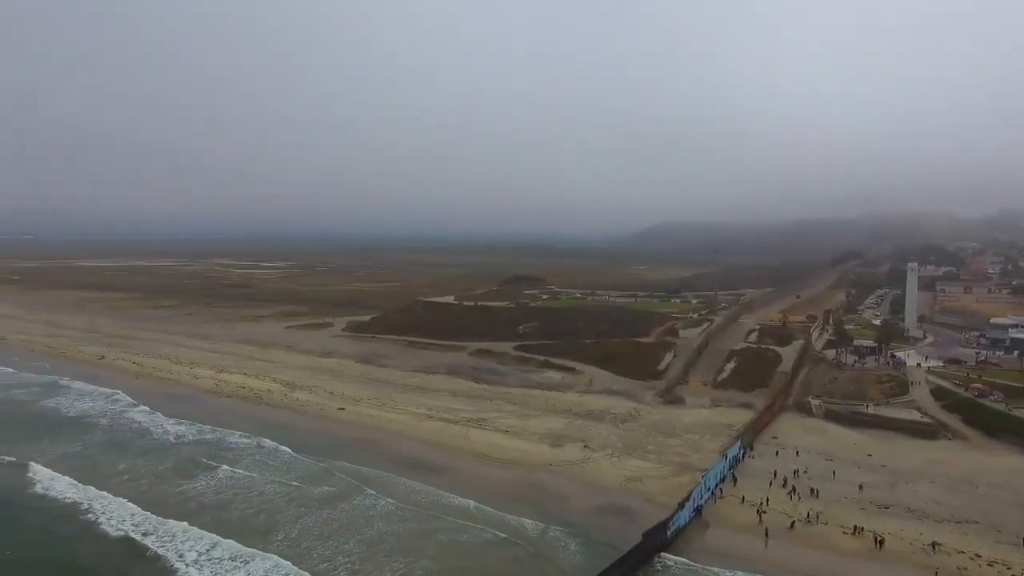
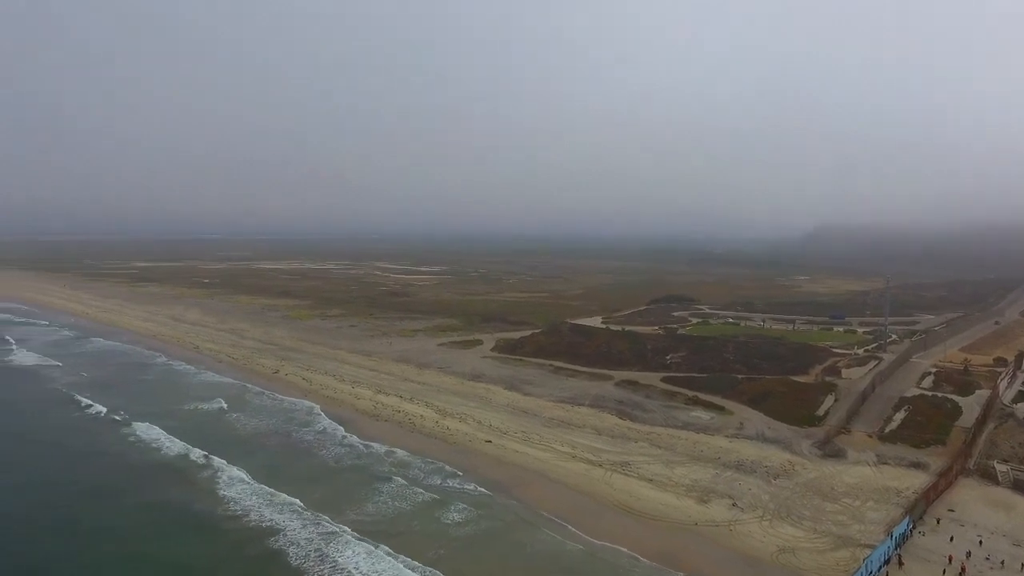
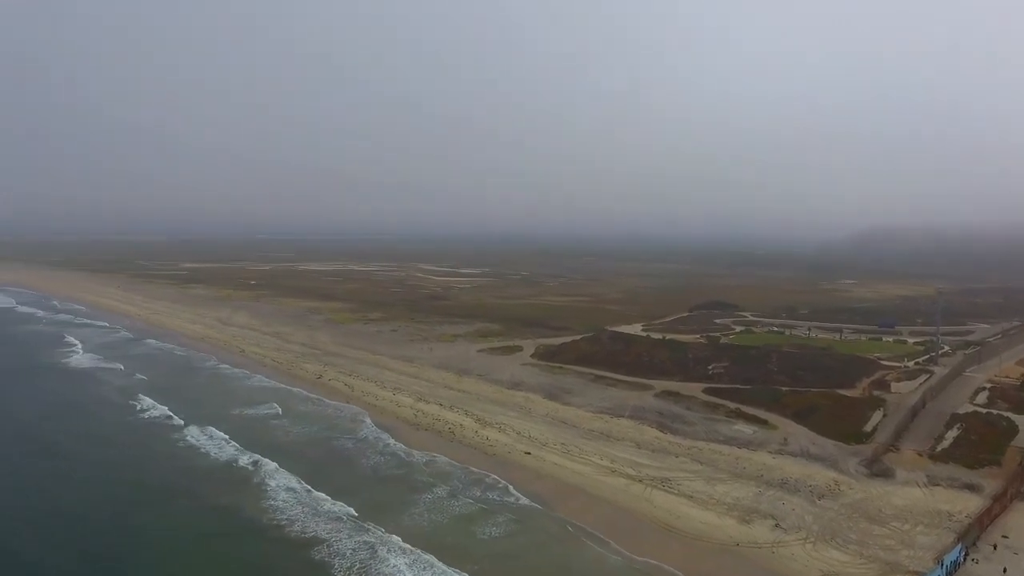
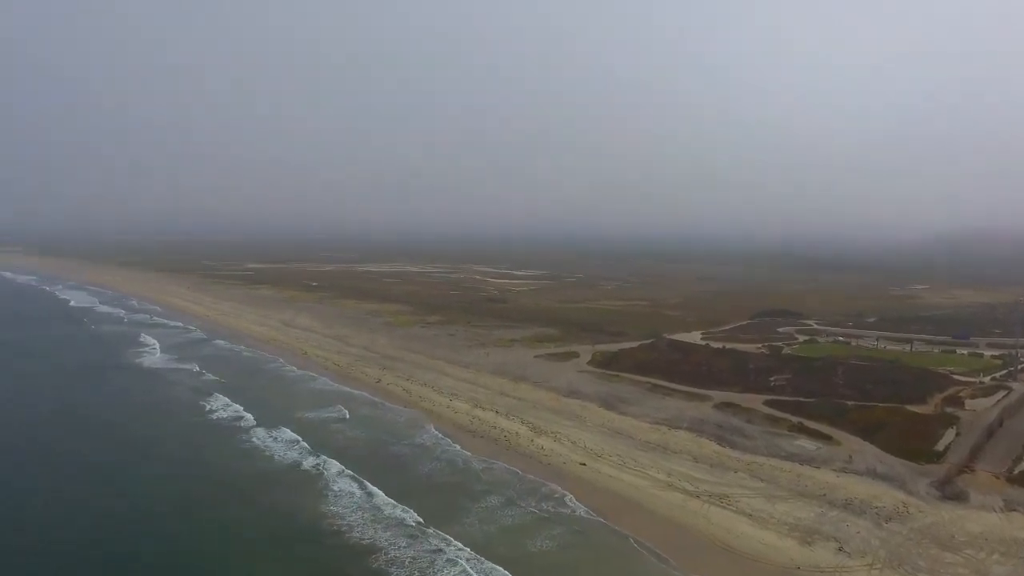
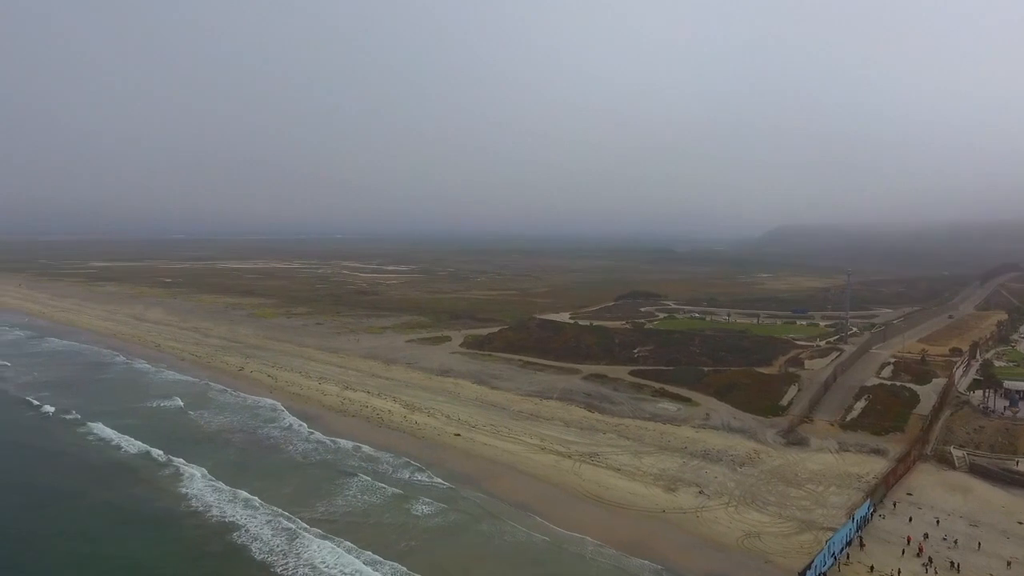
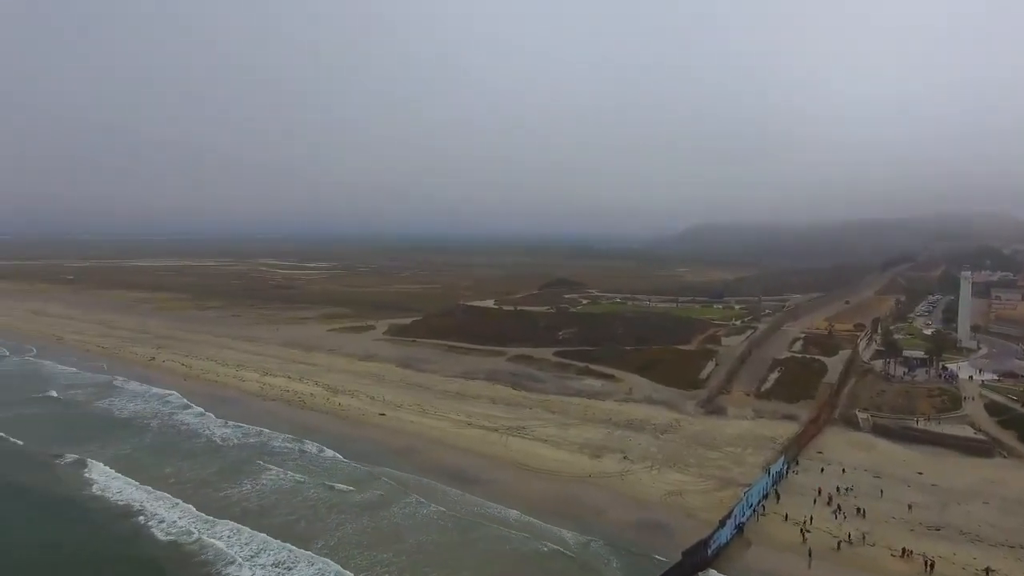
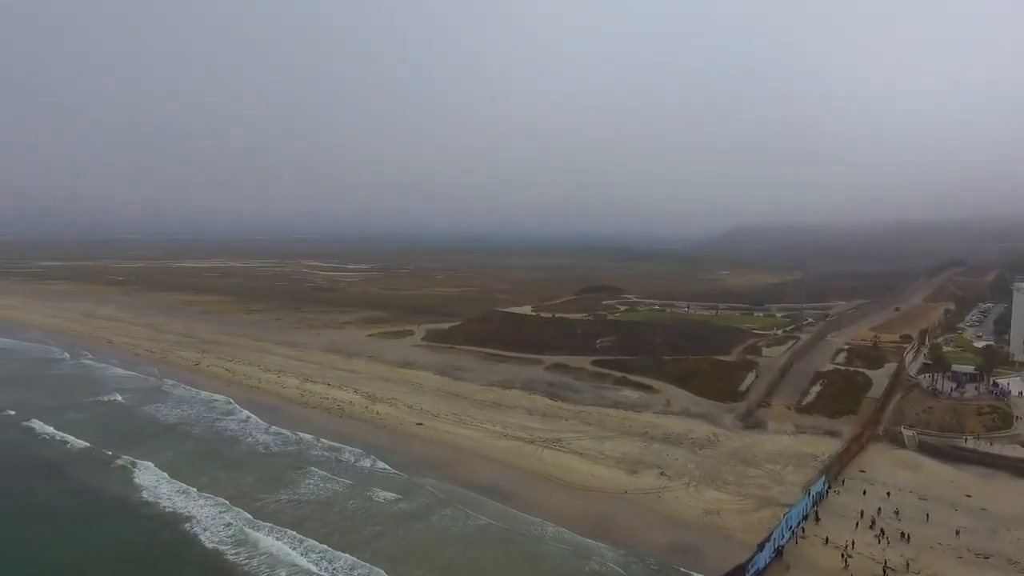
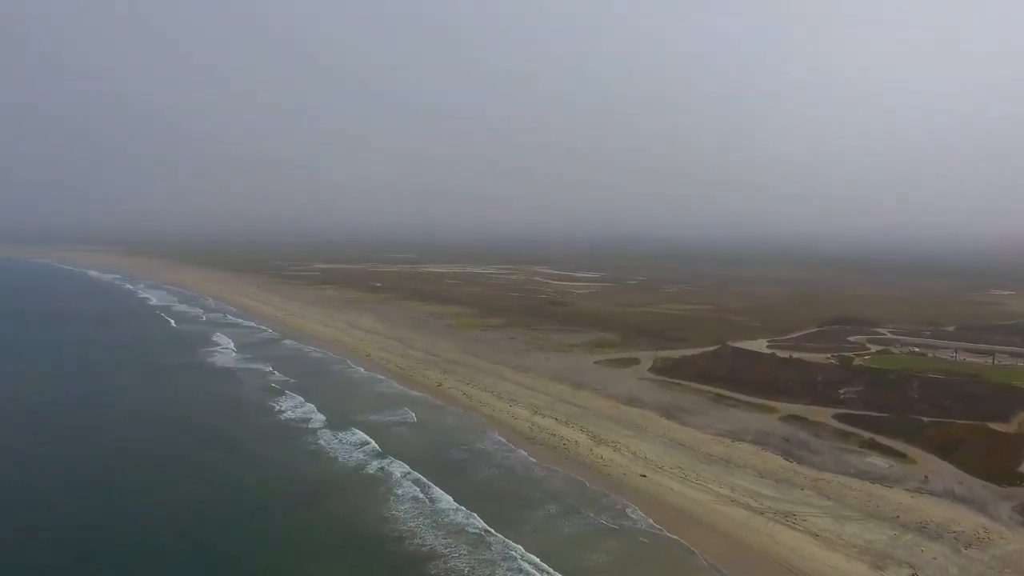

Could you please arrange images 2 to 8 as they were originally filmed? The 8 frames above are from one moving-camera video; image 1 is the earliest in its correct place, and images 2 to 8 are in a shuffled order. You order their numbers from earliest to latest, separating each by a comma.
6, 7, 5, 2, 3, 4, 8
